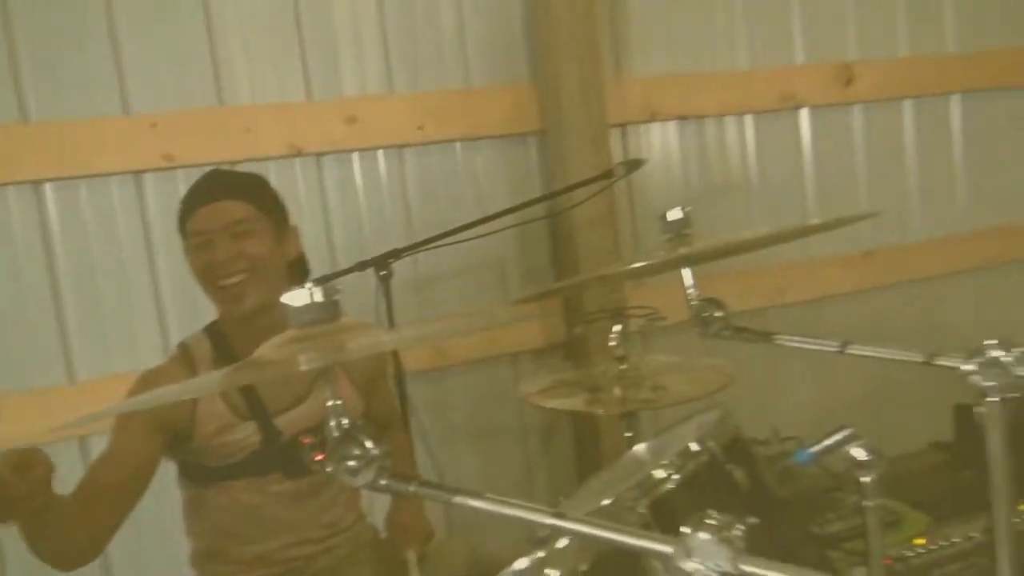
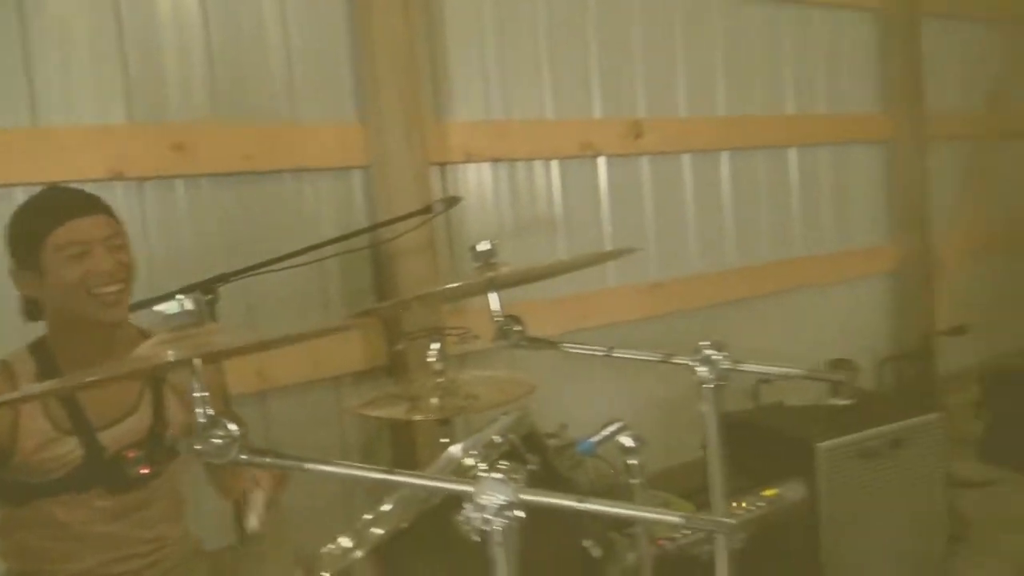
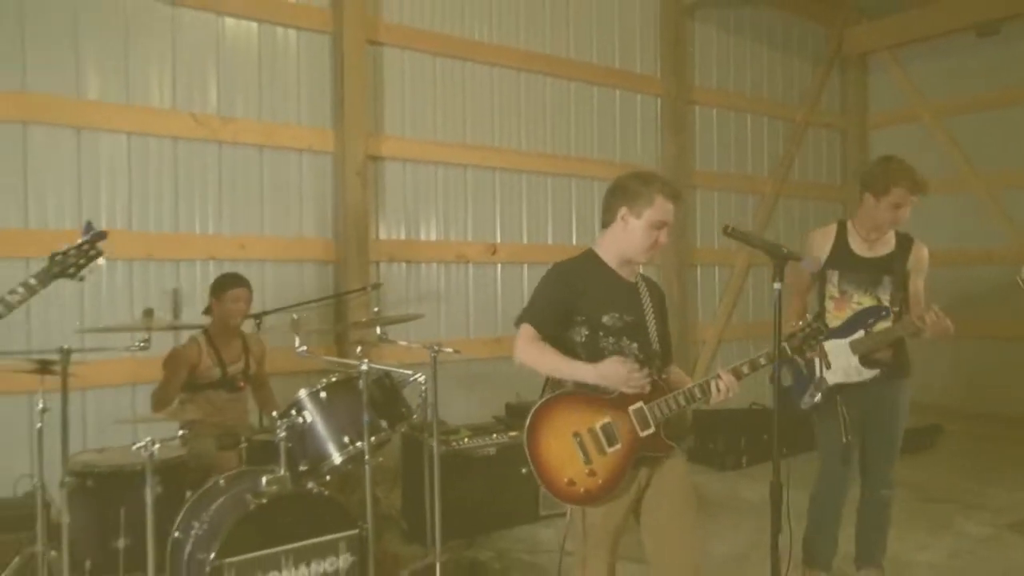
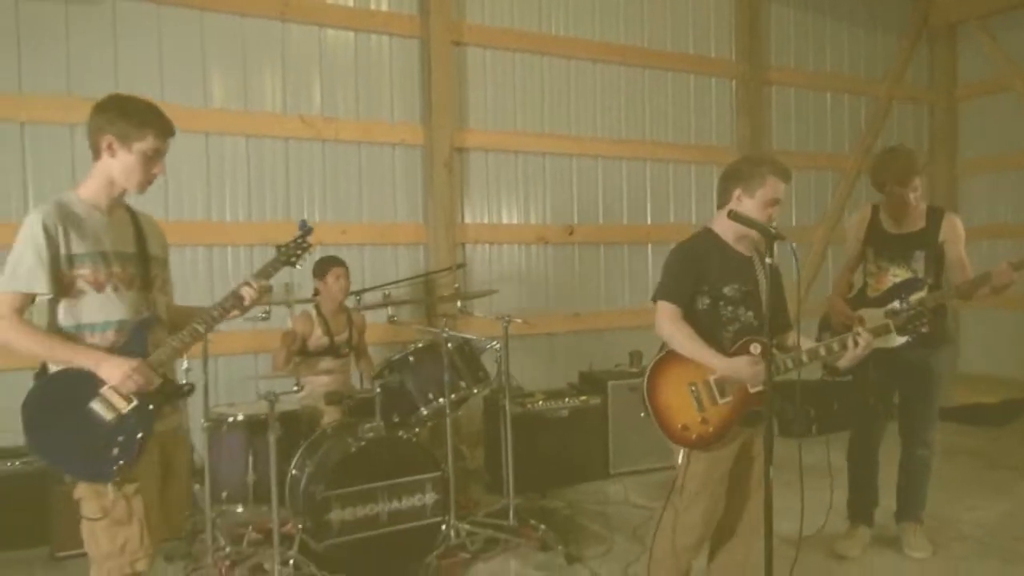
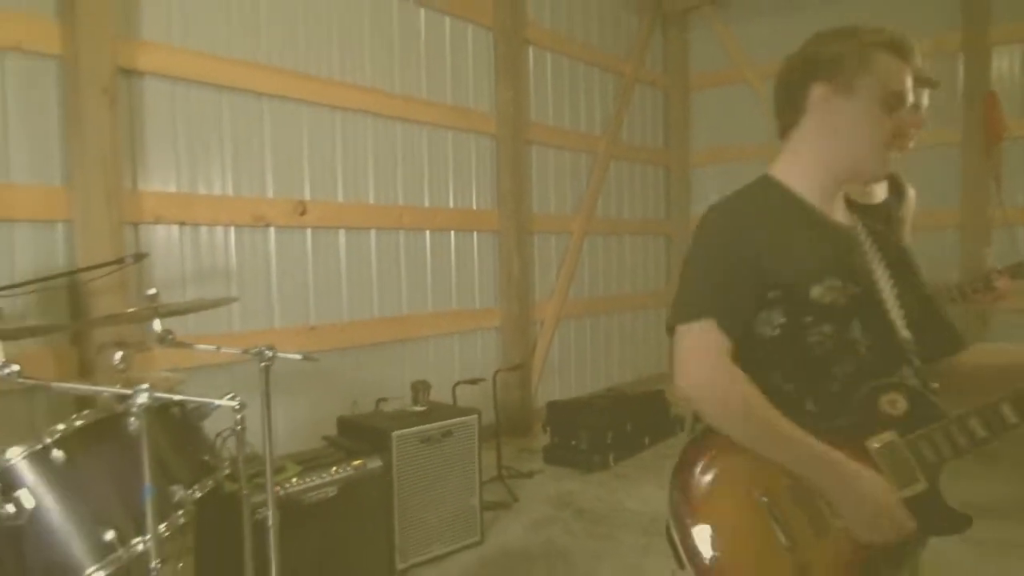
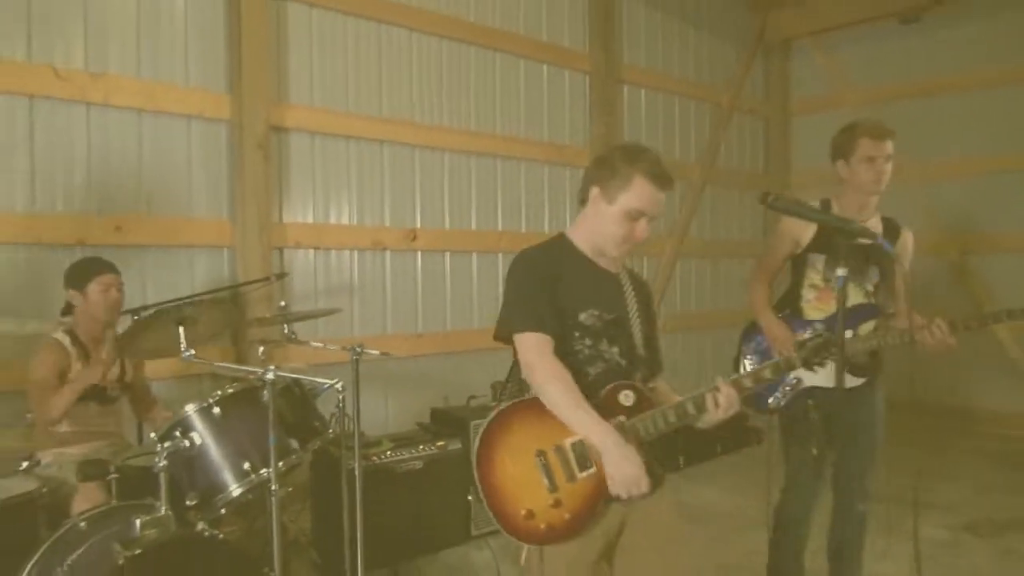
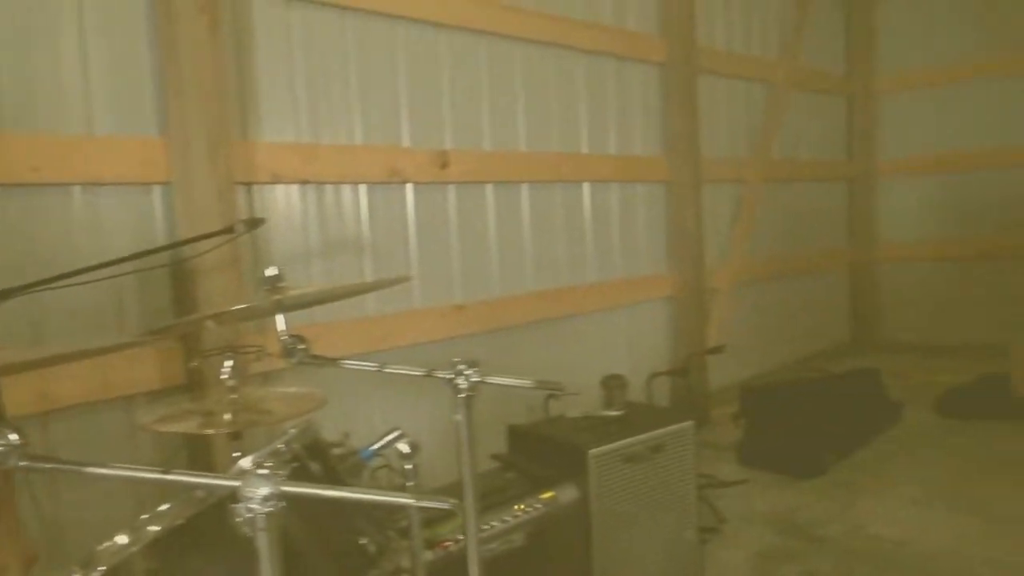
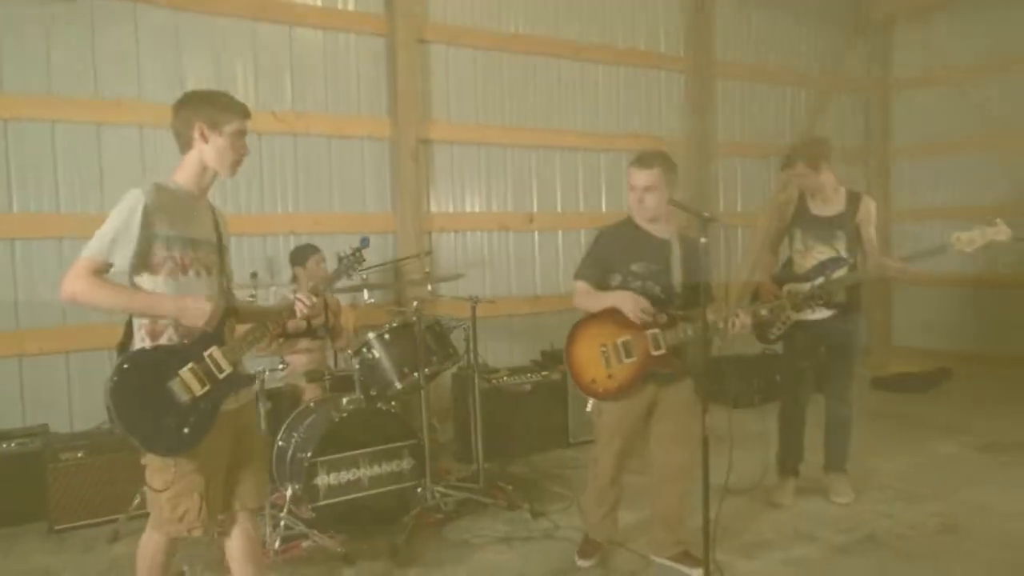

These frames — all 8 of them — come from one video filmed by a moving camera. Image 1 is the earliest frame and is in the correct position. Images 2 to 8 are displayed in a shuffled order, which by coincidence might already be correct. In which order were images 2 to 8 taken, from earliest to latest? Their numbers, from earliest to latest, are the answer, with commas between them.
2, 7, 5, 6, 3, 4, 8
